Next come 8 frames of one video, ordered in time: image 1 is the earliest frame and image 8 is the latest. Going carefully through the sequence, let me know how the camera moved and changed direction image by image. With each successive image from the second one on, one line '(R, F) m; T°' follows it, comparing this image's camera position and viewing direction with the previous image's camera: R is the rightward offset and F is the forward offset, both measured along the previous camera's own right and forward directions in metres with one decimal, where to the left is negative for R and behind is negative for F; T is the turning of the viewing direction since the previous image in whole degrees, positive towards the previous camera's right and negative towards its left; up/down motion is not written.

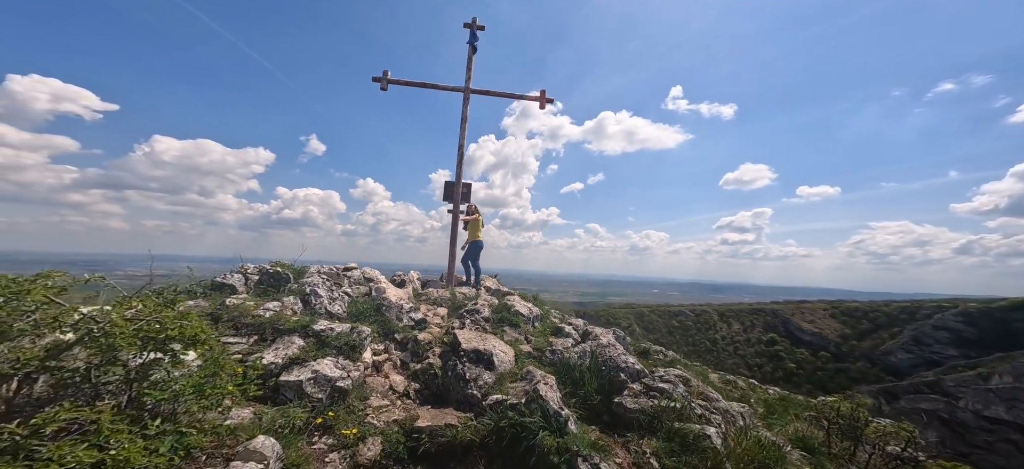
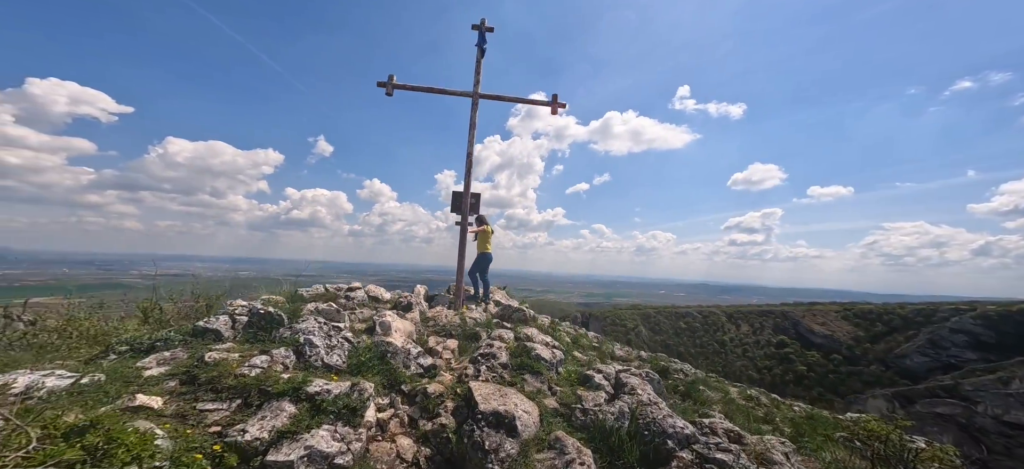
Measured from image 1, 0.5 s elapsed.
(-0.1, 0.0) m; -1°
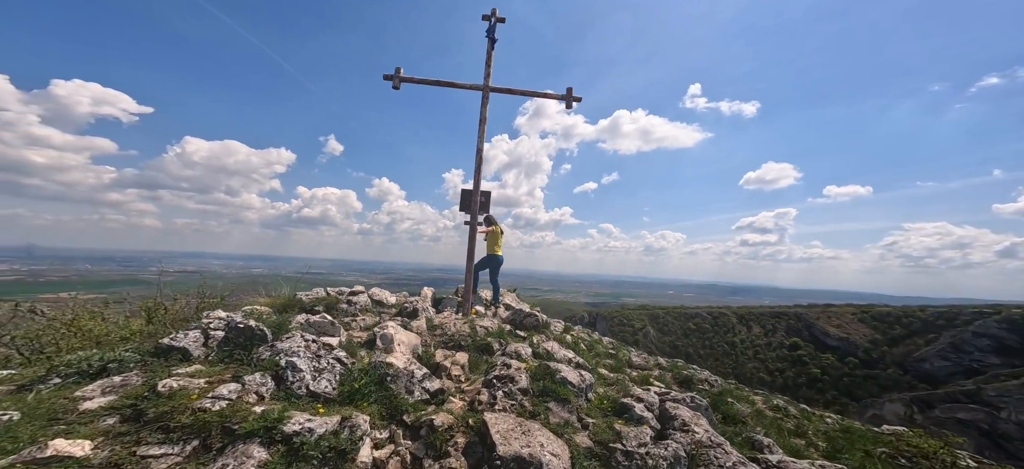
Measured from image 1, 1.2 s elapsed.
(-0.1, 0.0) m; -1°
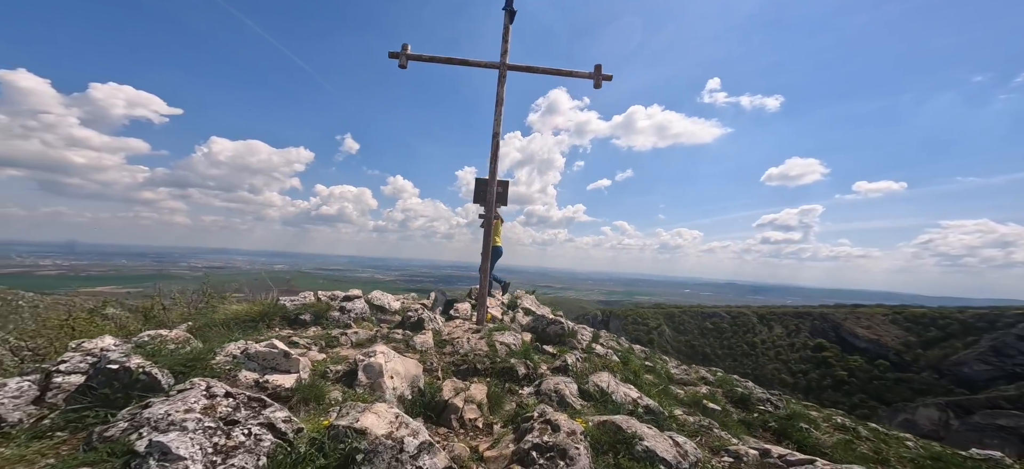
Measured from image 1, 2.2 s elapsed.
(-0.2, 0.0) m; -2°
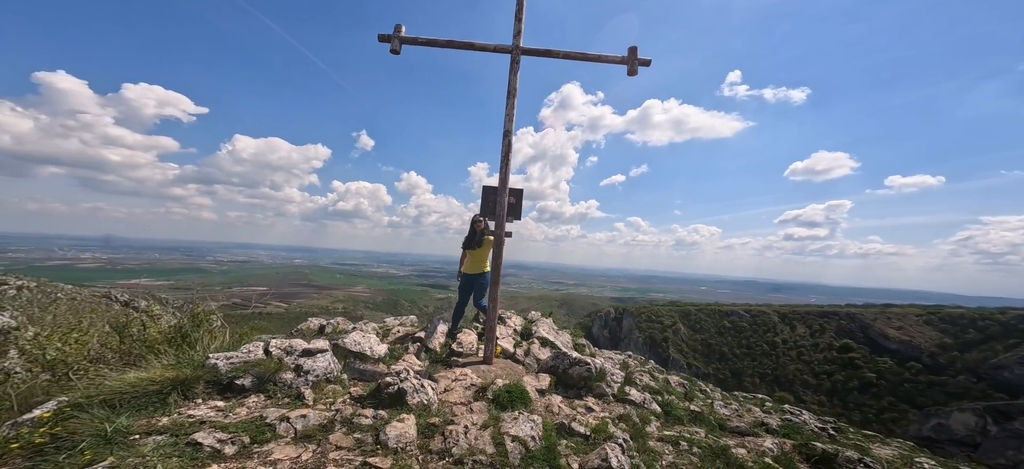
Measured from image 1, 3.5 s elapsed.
(-0.1, +0.1) m; -2°
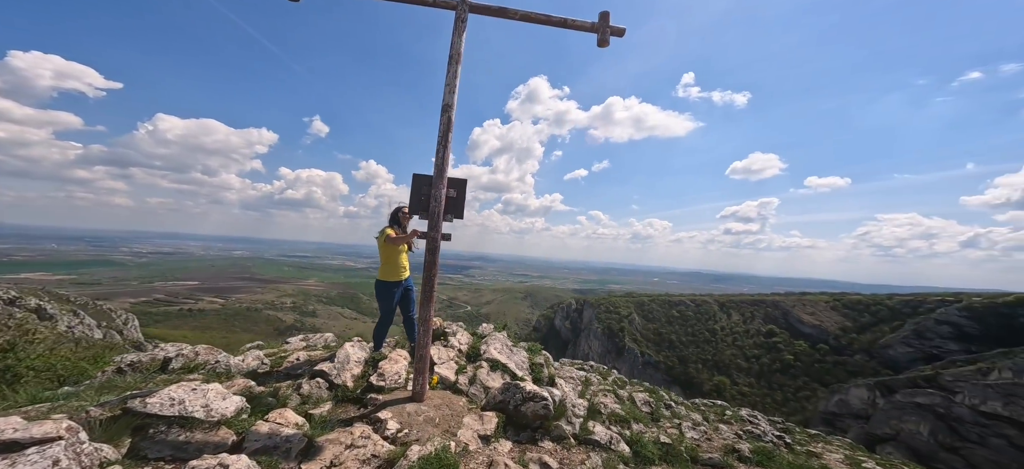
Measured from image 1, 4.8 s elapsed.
(+0.5, -0.1) m; +7°
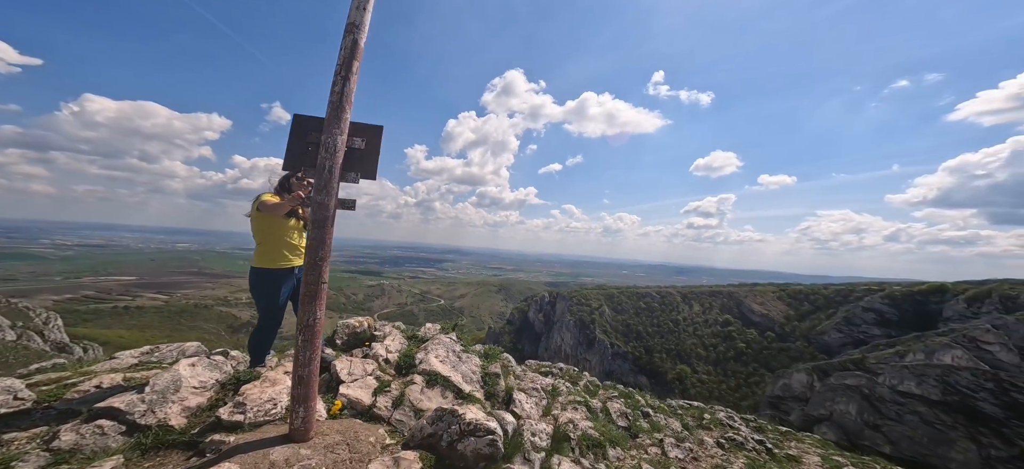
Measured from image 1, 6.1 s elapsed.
(+0.6, +0.1) m; +5°
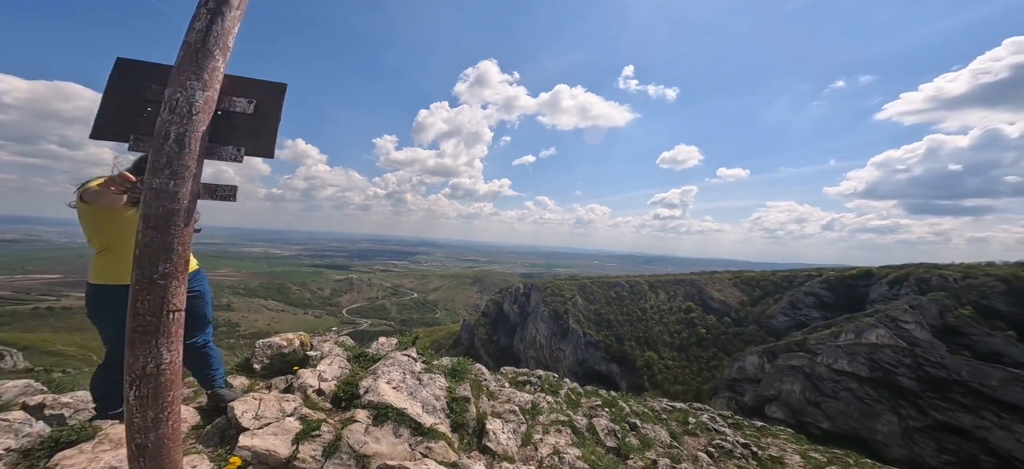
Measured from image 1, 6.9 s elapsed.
(+0.6, +0.3) m; +4°
